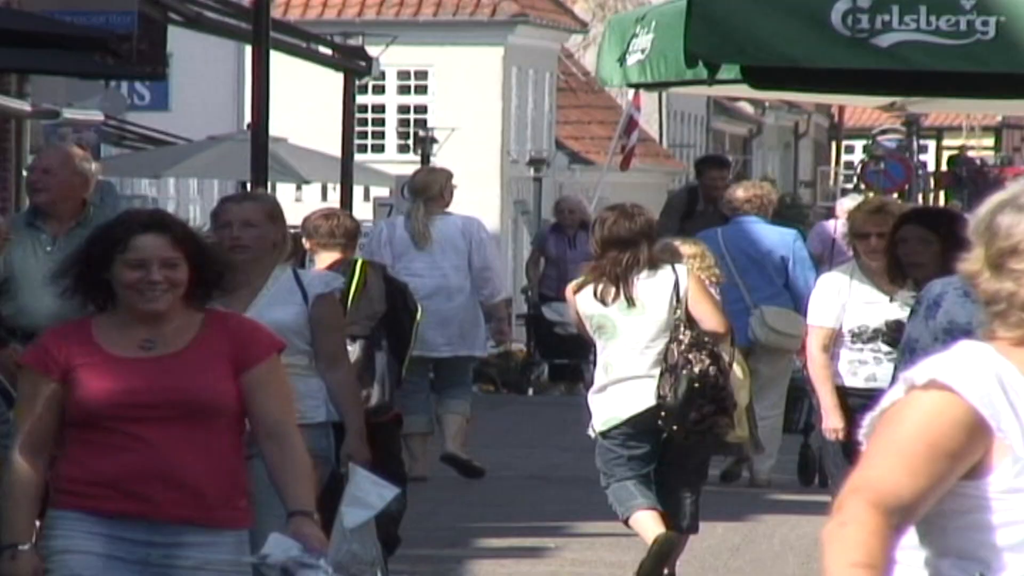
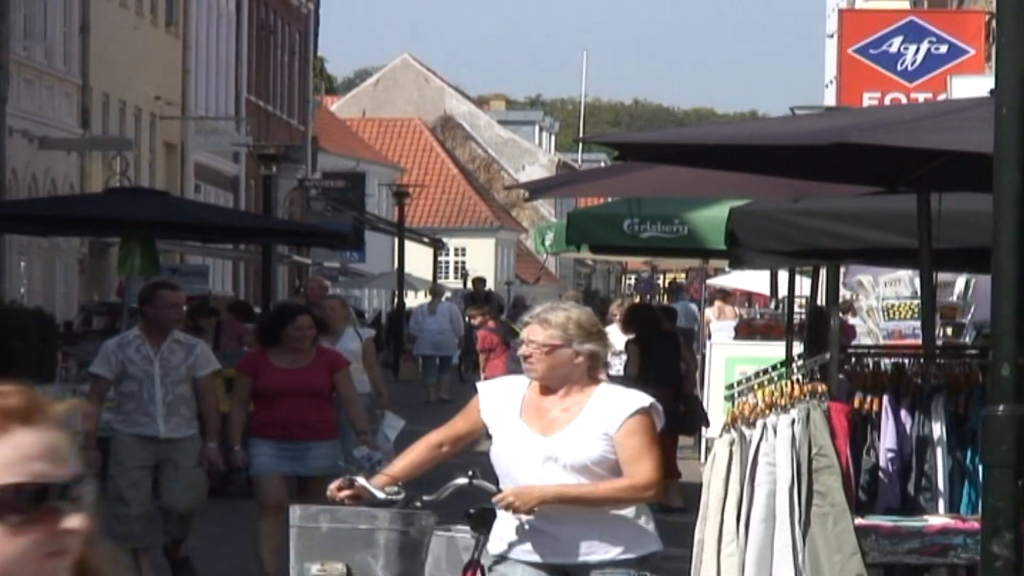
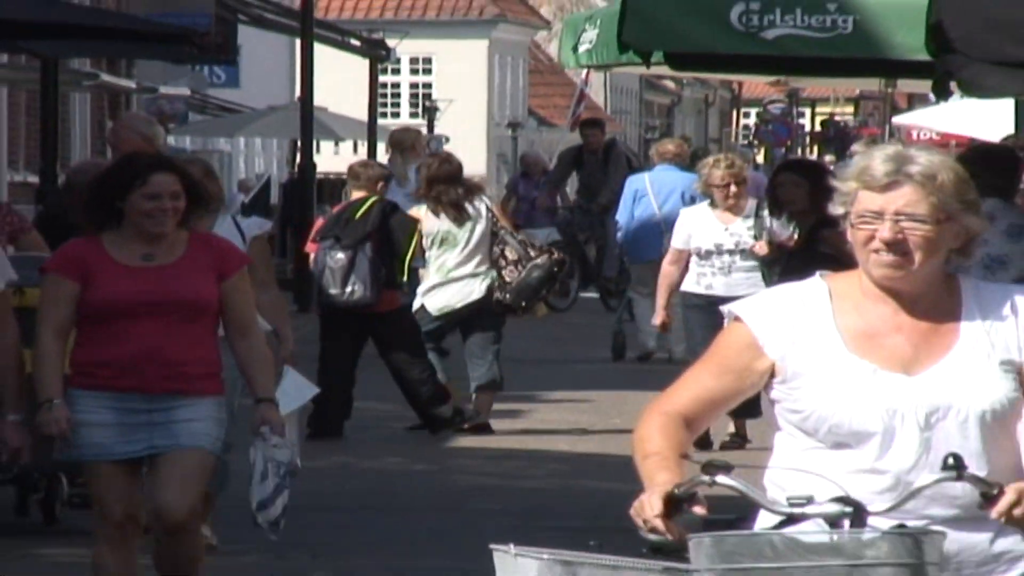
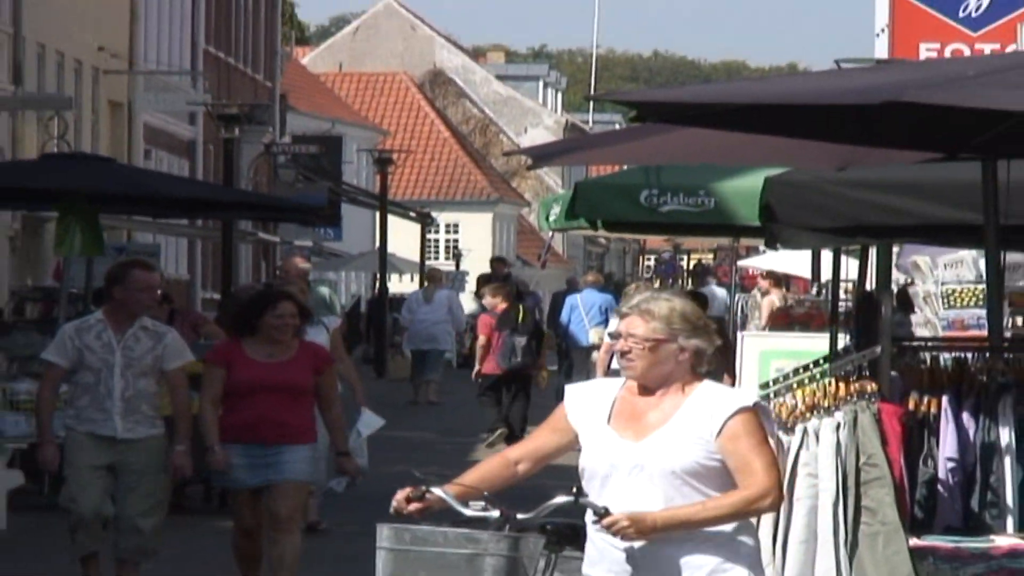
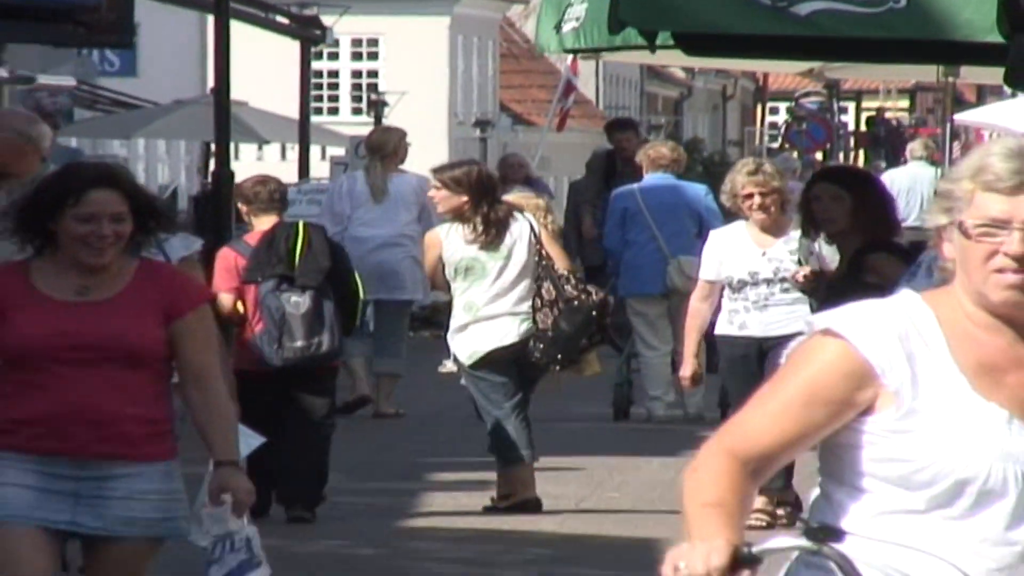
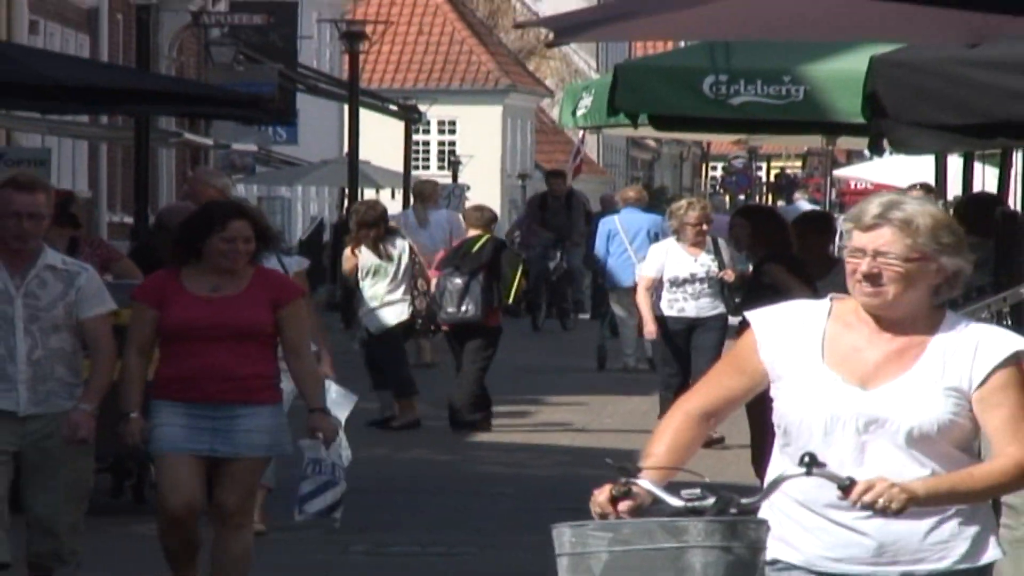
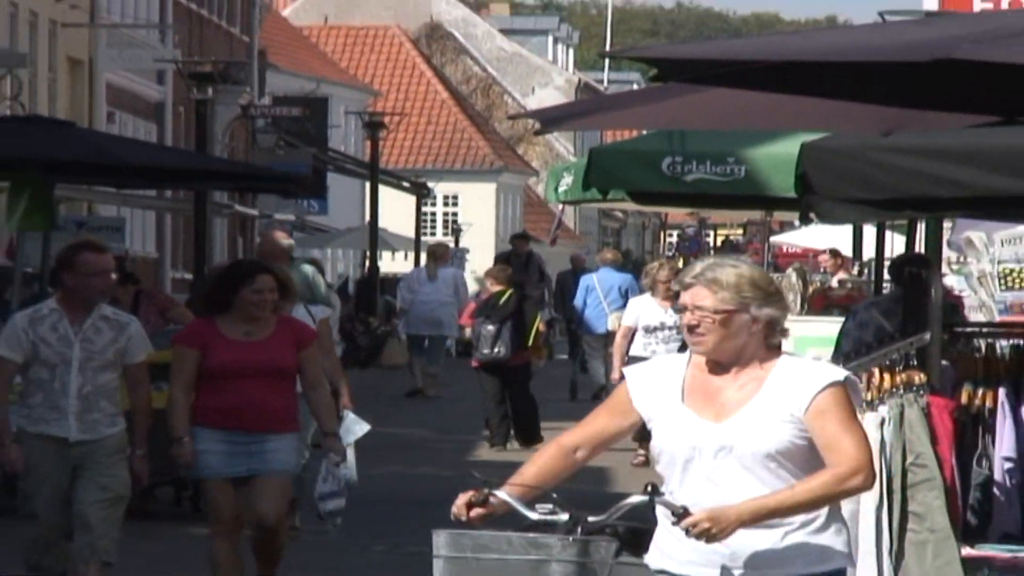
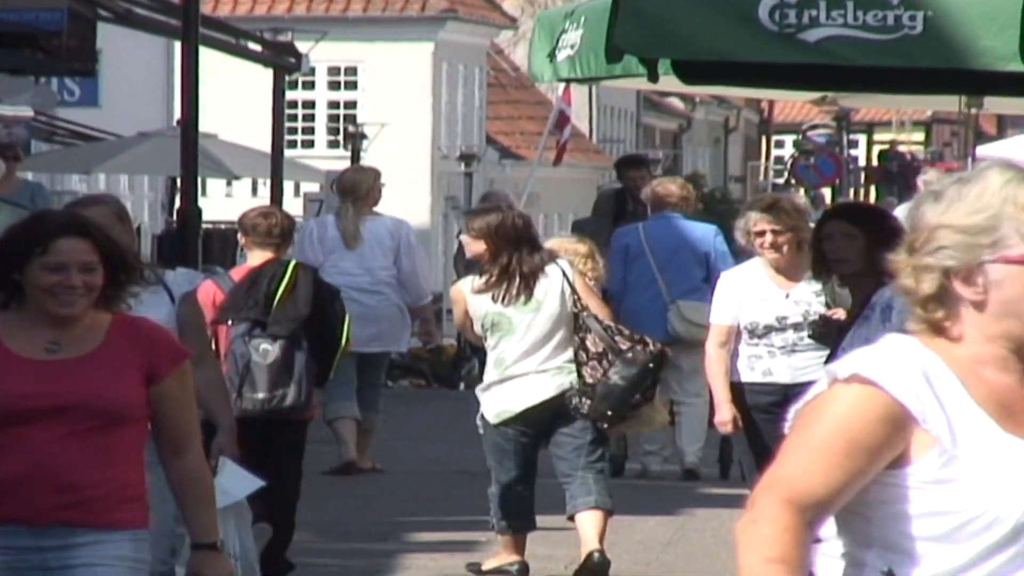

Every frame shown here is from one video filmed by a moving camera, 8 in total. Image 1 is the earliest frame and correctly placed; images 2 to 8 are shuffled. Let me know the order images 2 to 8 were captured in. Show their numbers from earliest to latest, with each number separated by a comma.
8, 5, 3, 6, 7, 4, 2
